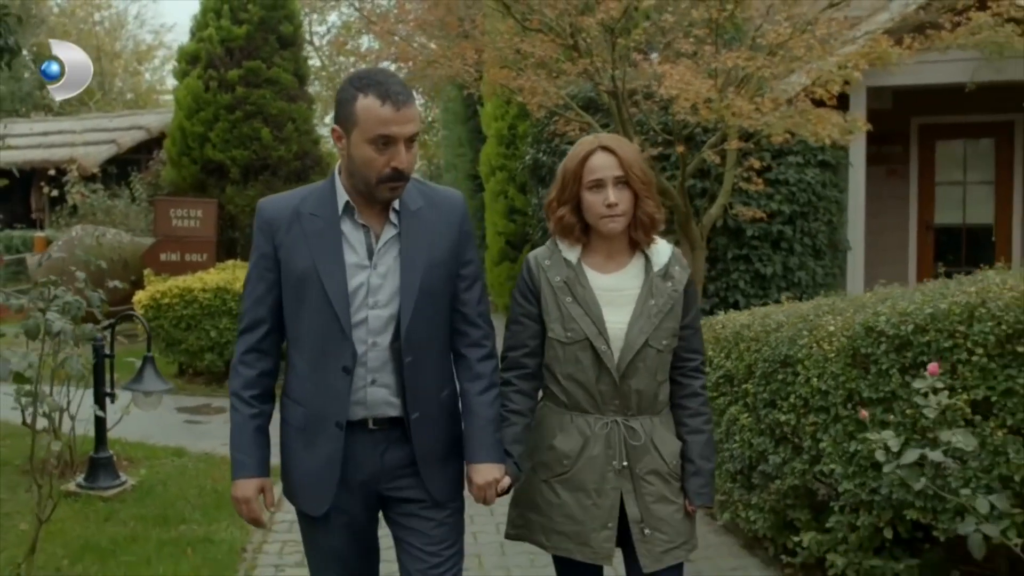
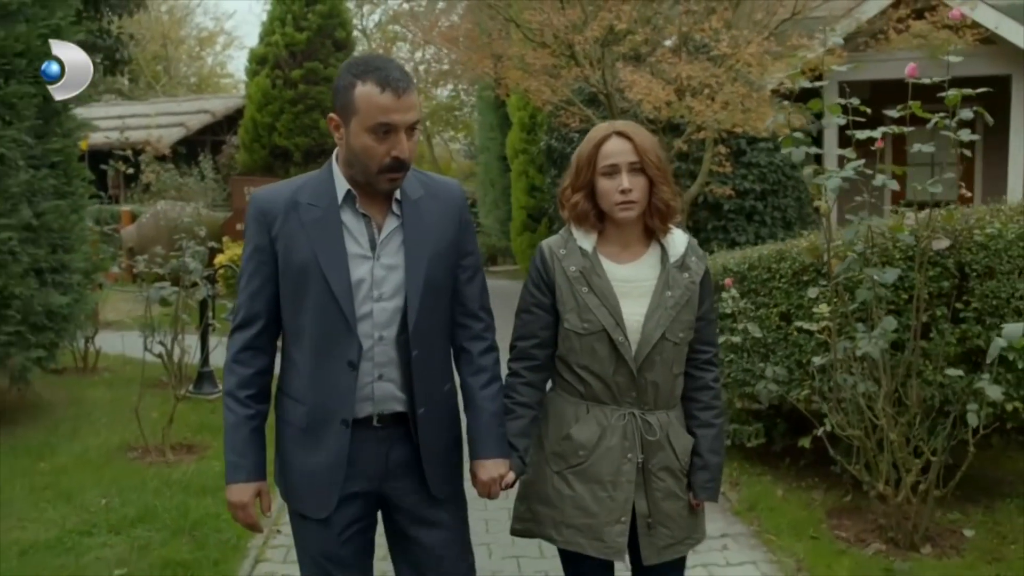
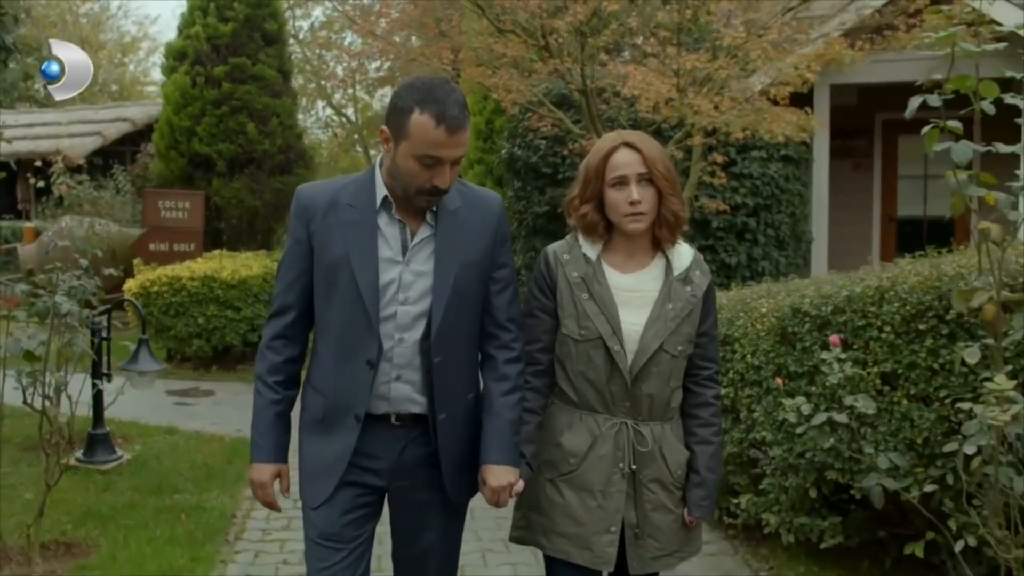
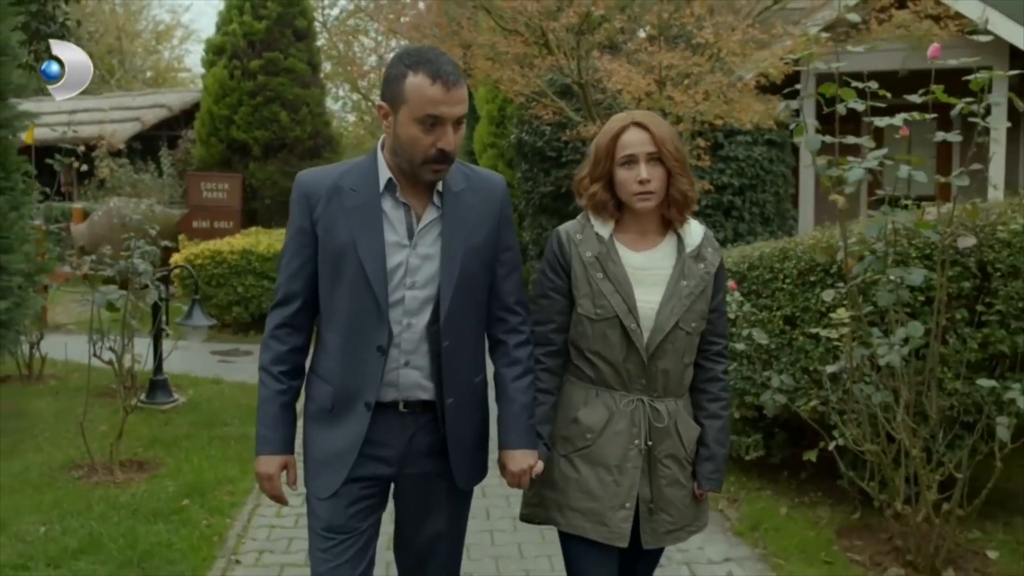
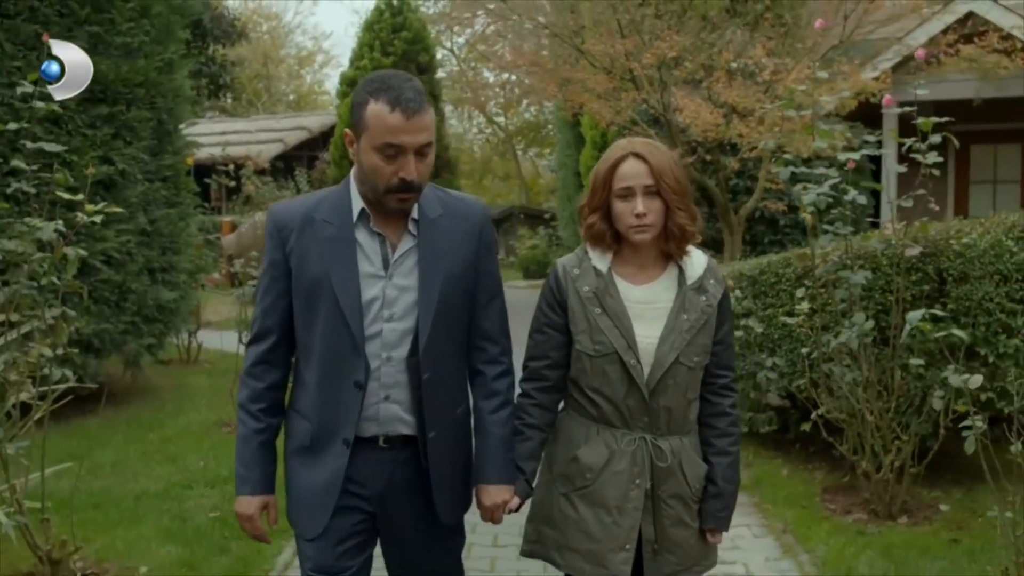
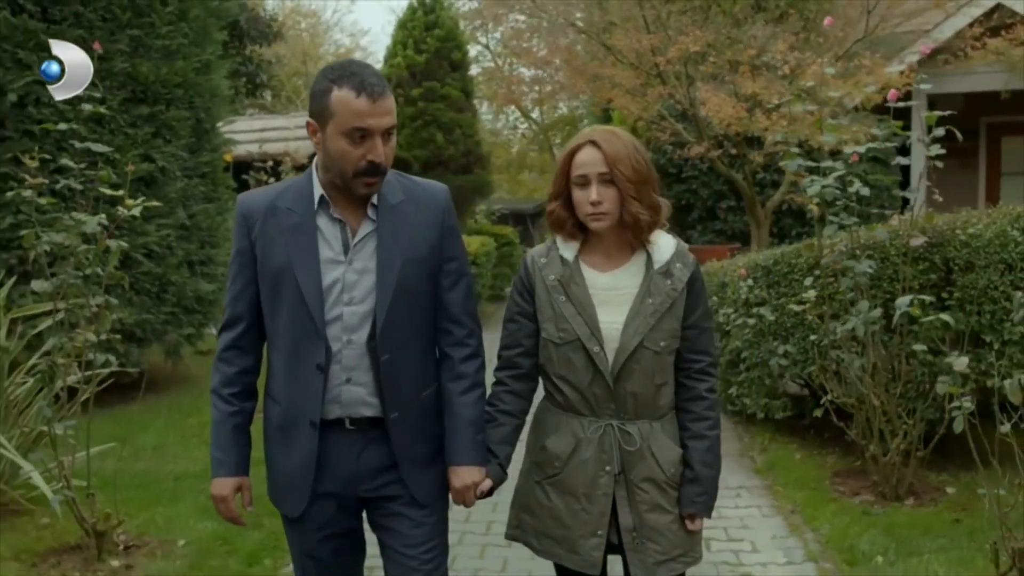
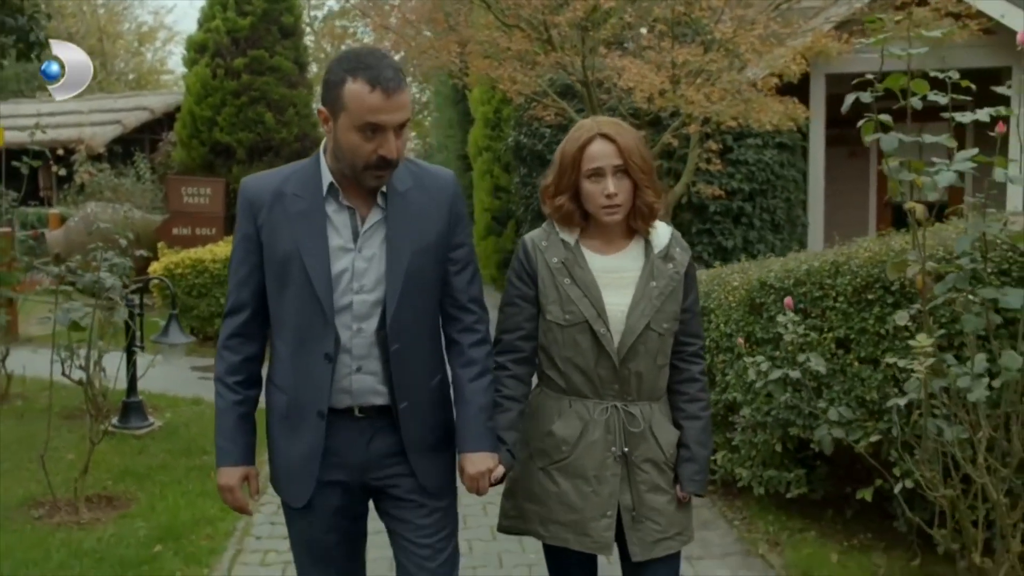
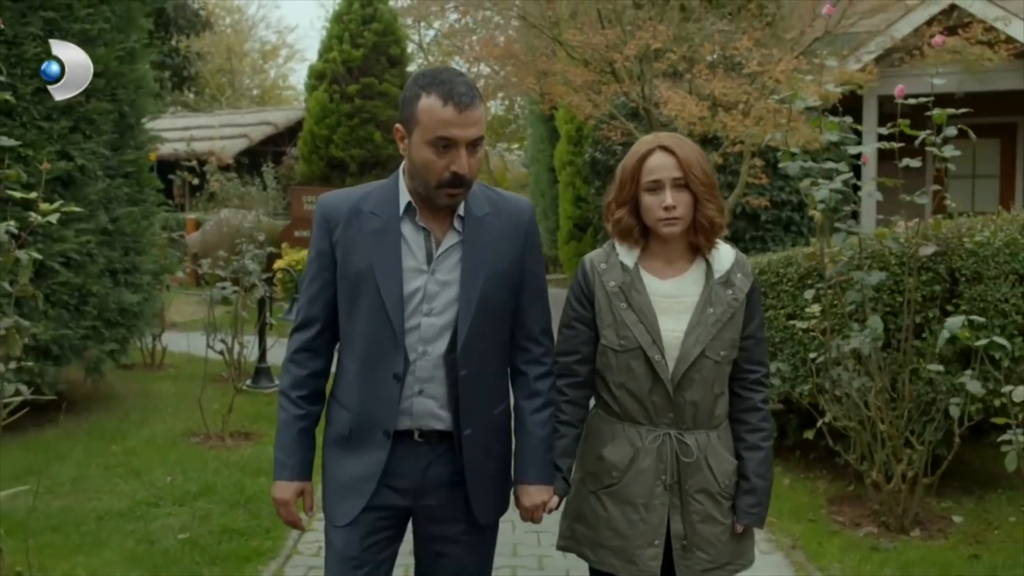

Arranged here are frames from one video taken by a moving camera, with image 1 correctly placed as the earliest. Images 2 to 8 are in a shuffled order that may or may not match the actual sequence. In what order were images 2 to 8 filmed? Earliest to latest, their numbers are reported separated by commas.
3, 7, 4, 2, 8, 5, 6
